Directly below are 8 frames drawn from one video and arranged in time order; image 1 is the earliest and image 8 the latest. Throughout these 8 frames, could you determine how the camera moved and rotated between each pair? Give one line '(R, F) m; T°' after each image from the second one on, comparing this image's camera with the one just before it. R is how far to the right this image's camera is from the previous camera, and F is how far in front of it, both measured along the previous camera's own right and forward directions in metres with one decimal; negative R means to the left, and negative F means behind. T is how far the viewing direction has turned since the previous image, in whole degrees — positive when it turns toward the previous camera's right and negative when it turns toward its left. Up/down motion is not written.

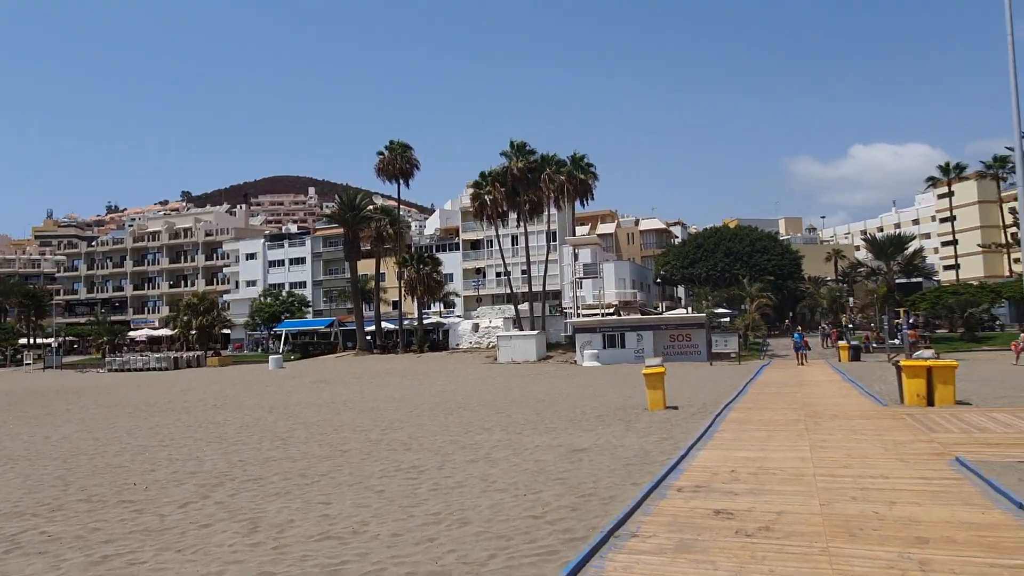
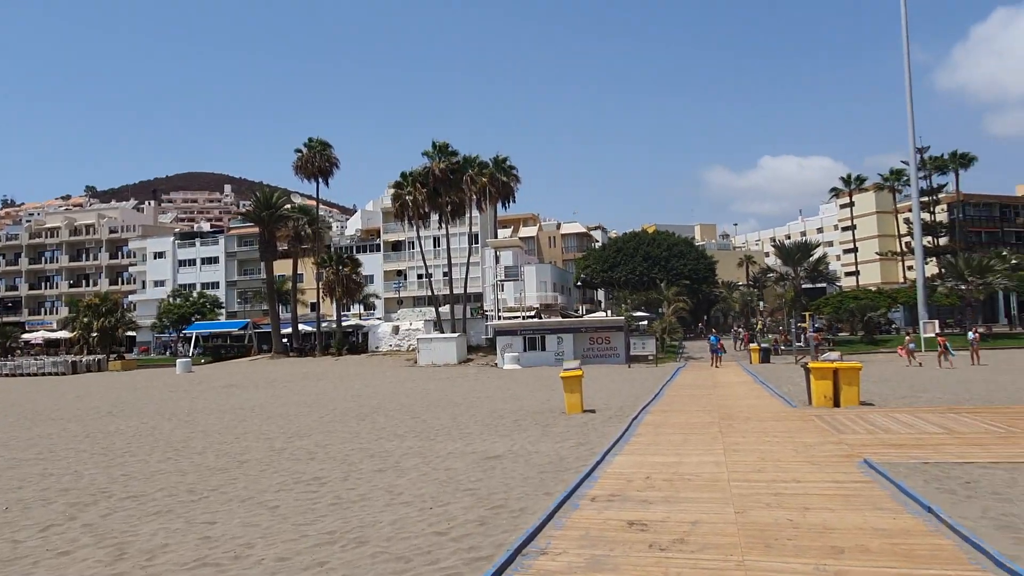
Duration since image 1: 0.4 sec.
(+0.1, +0.4) m; +6°
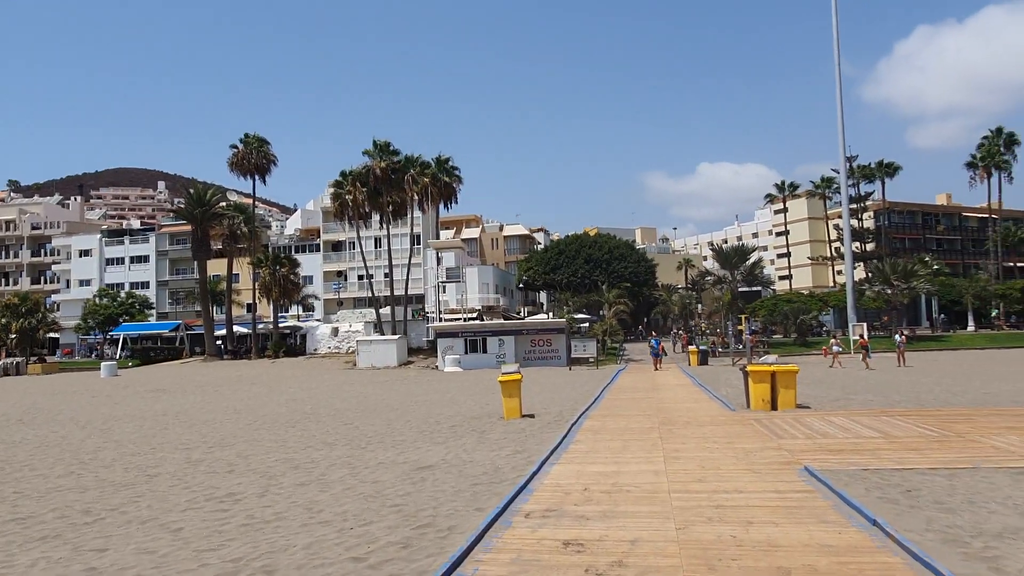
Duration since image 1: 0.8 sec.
(+0.1, +0.4) m; +5°
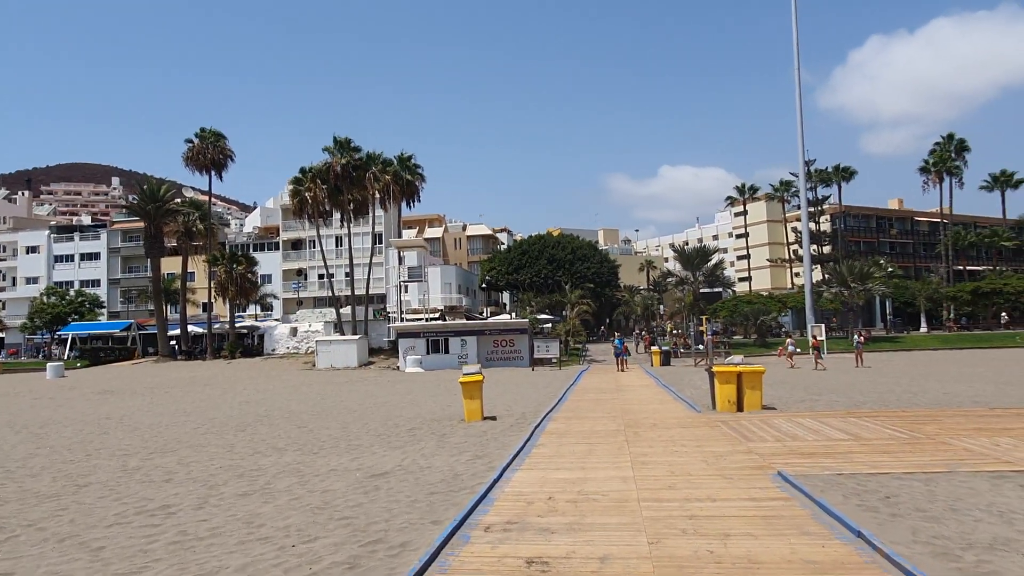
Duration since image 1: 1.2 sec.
(0.0, +0.5) m; +3°
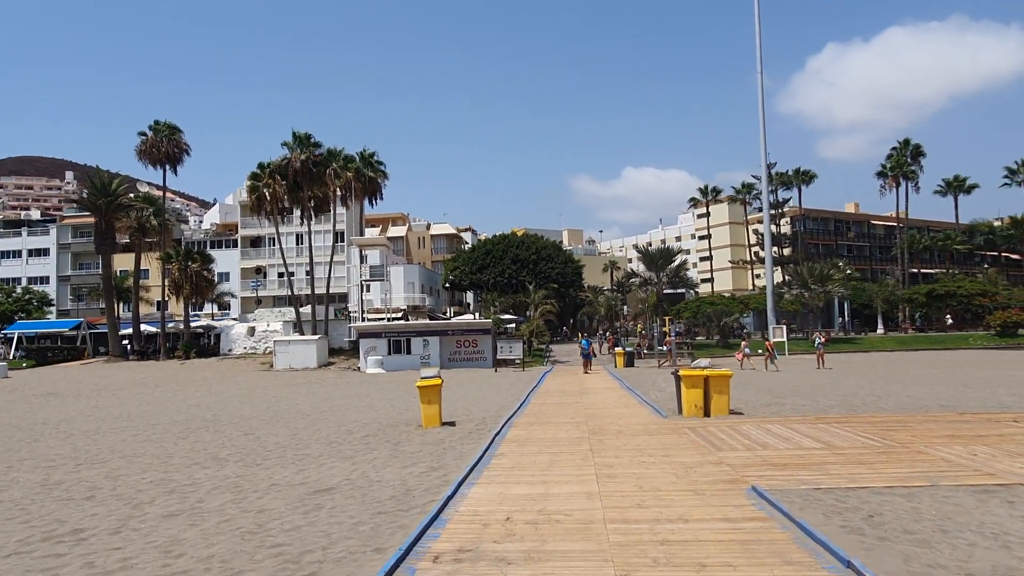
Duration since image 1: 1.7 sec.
(+0.1, +0.6) m; +3°
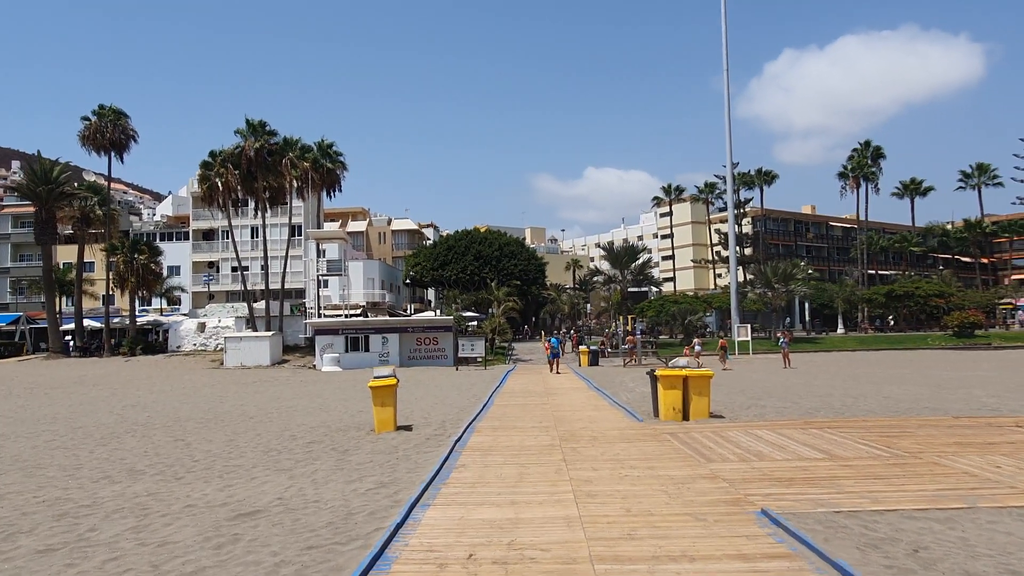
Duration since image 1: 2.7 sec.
(0.0, +1.2) m; +3°
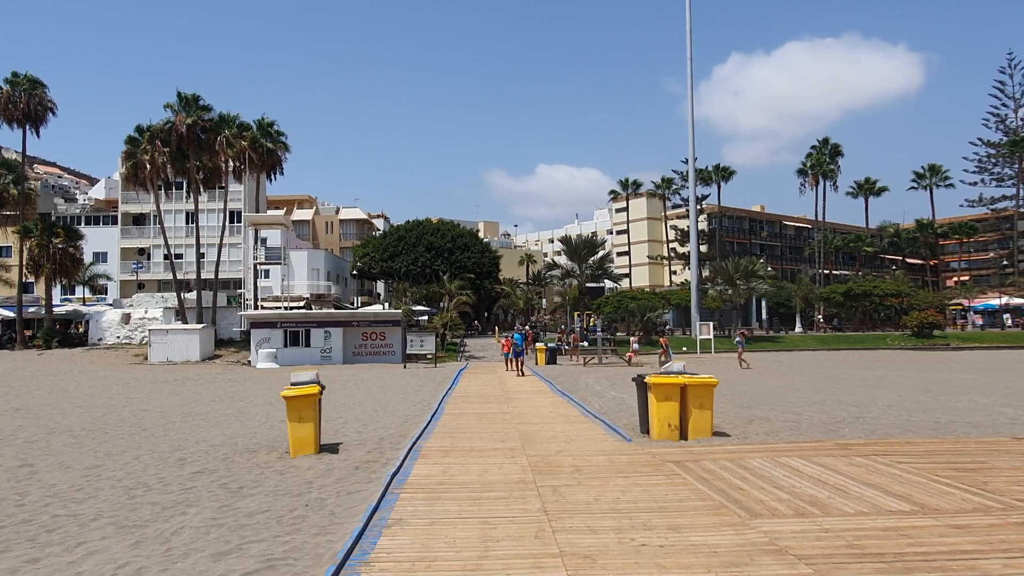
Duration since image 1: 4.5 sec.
(-0.1, +2.7) m; +4°
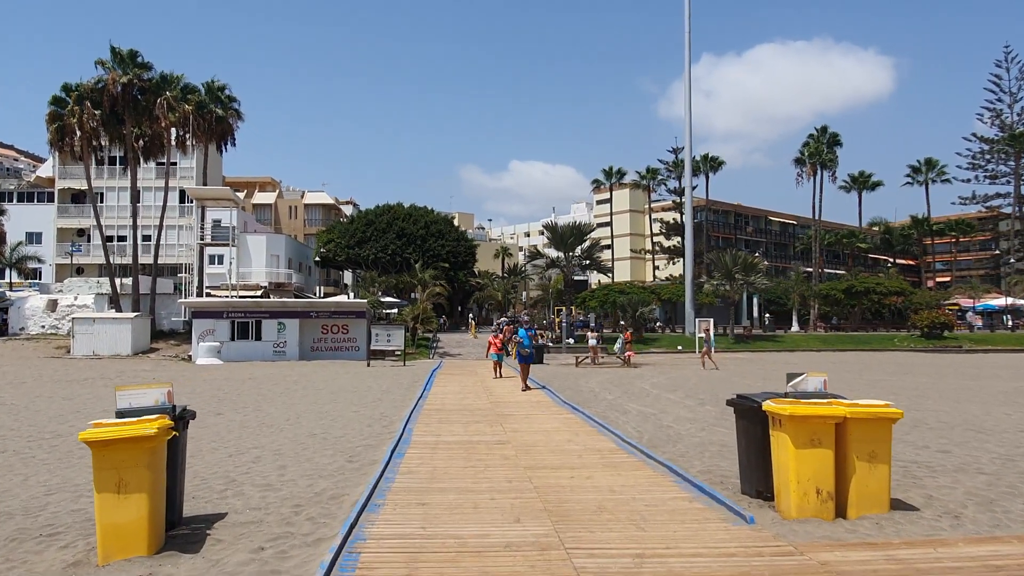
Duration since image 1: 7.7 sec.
(-0.4, +4.8) m; +2°
